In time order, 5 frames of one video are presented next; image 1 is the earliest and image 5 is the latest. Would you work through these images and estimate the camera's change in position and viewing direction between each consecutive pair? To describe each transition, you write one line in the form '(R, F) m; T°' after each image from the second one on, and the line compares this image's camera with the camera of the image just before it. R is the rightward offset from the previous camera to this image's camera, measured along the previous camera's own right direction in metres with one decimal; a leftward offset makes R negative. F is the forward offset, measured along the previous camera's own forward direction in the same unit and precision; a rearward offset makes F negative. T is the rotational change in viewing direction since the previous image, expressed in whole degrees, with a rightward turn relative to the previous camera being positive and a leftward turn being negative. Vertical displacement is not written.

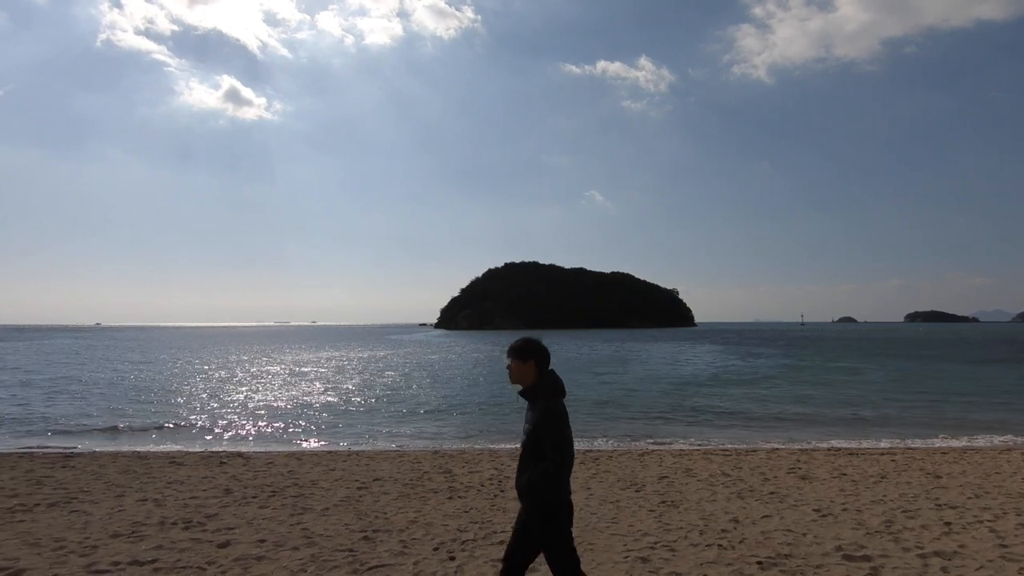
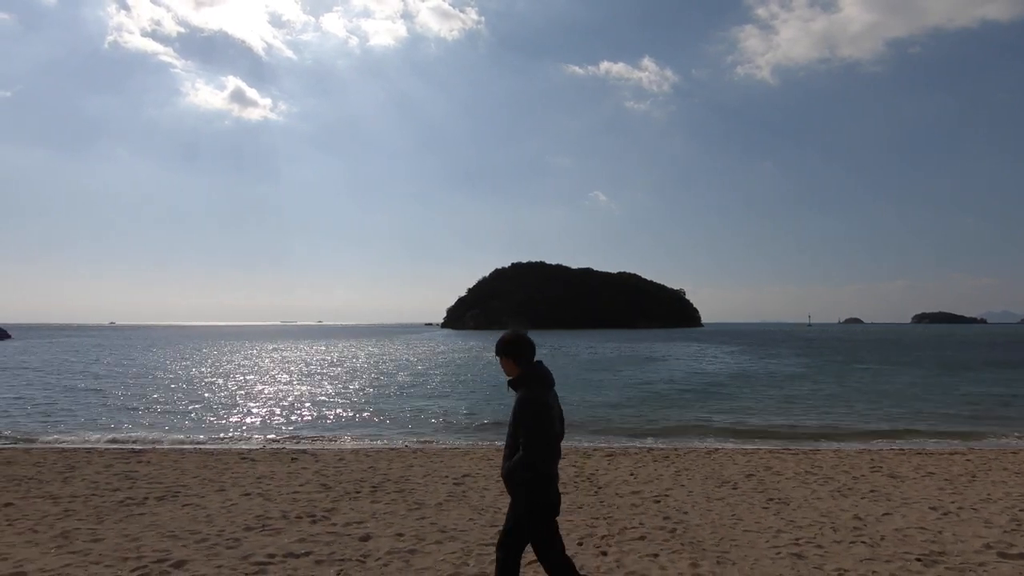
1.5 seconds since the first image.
(-1.1, 0.0) m; -1°
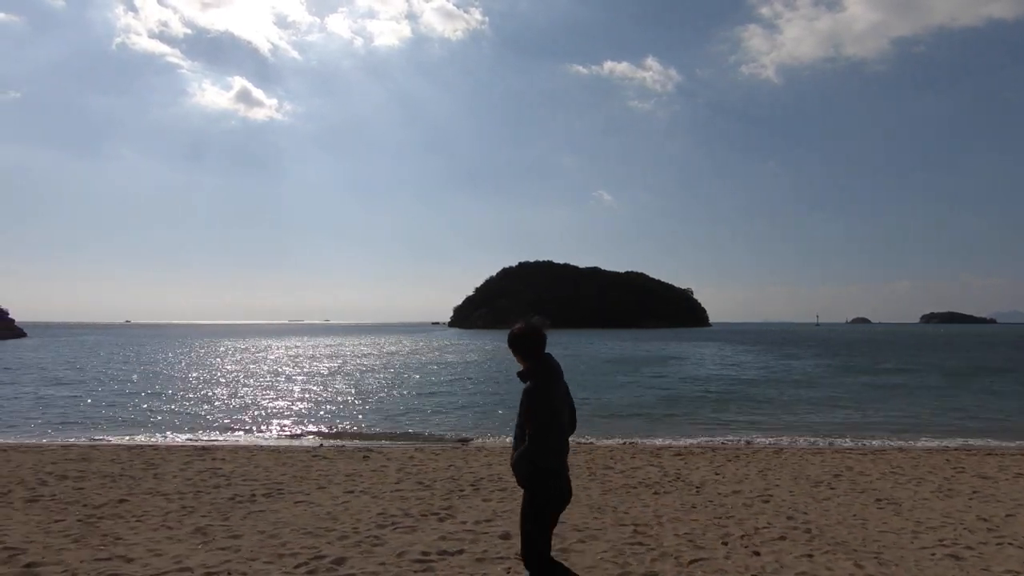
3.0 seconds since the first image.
(-1.1, 0.0) m; -1°
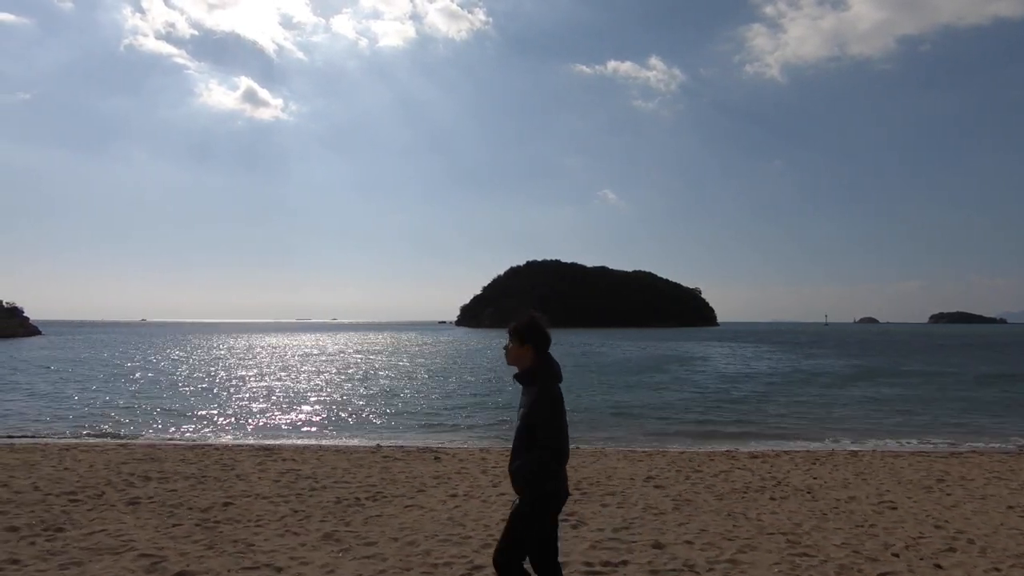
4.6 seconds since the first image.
(-1.2, +0.3) m; -1°
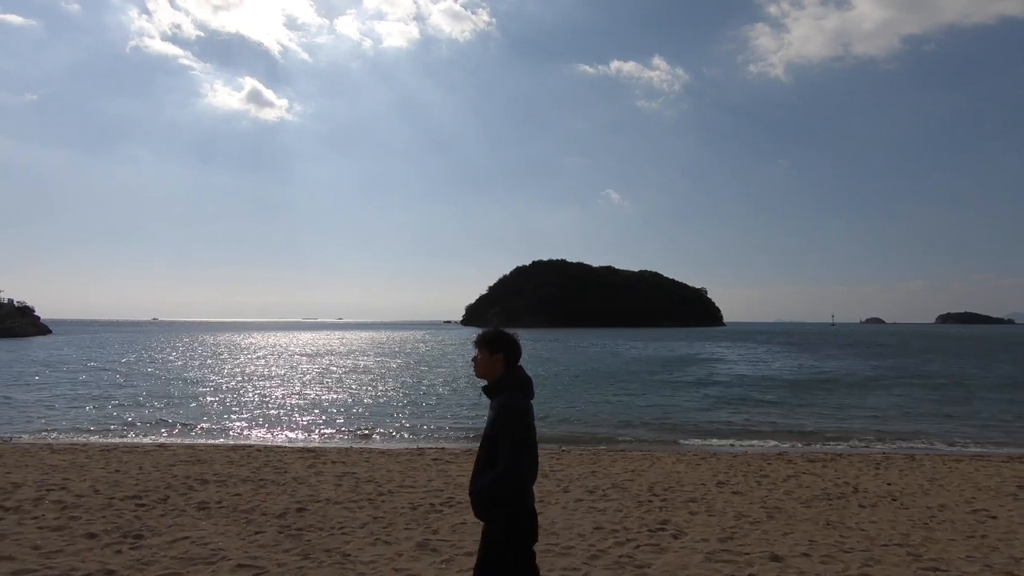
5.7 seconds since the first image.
(-0.8, +0.2) m; -1°
